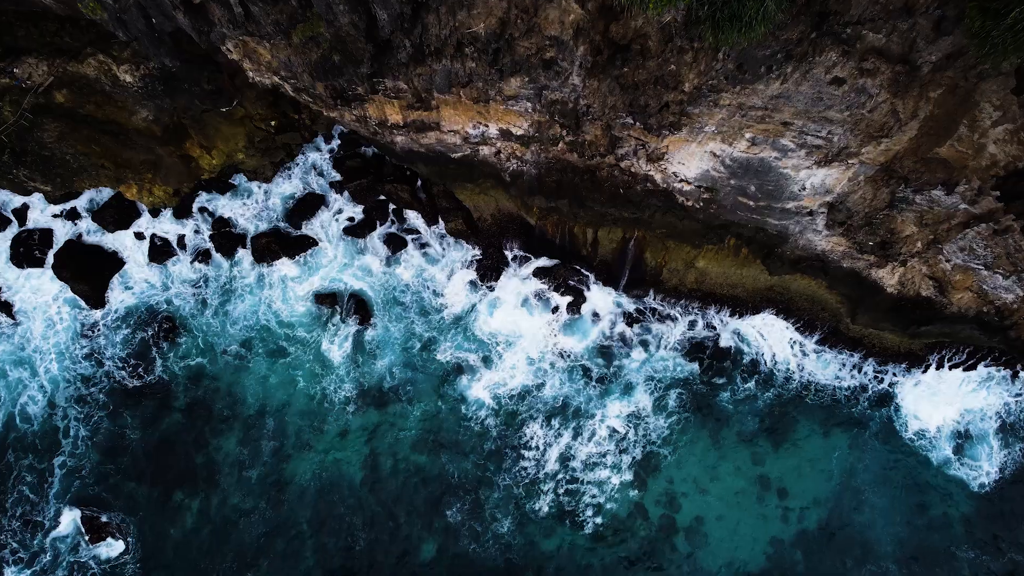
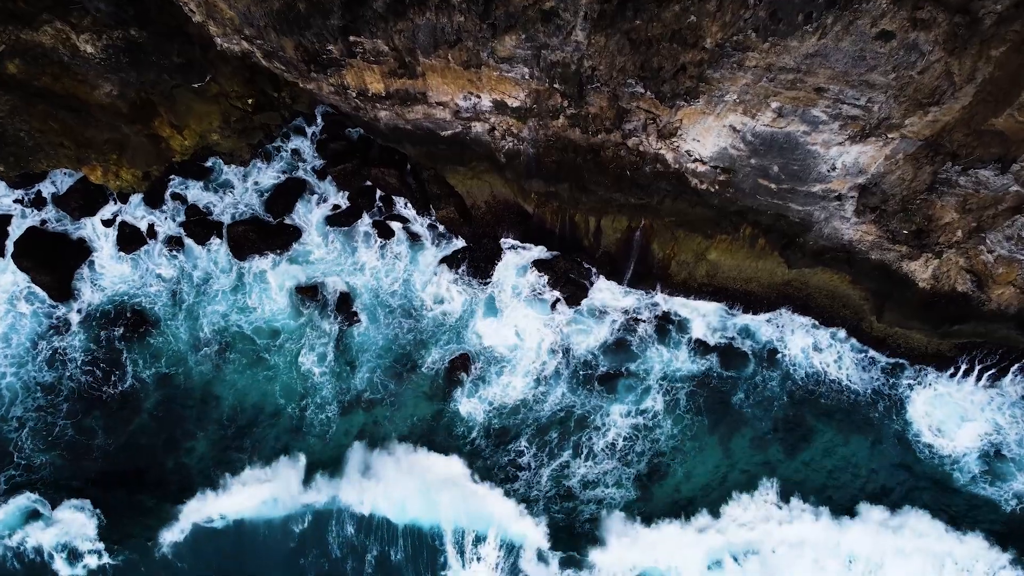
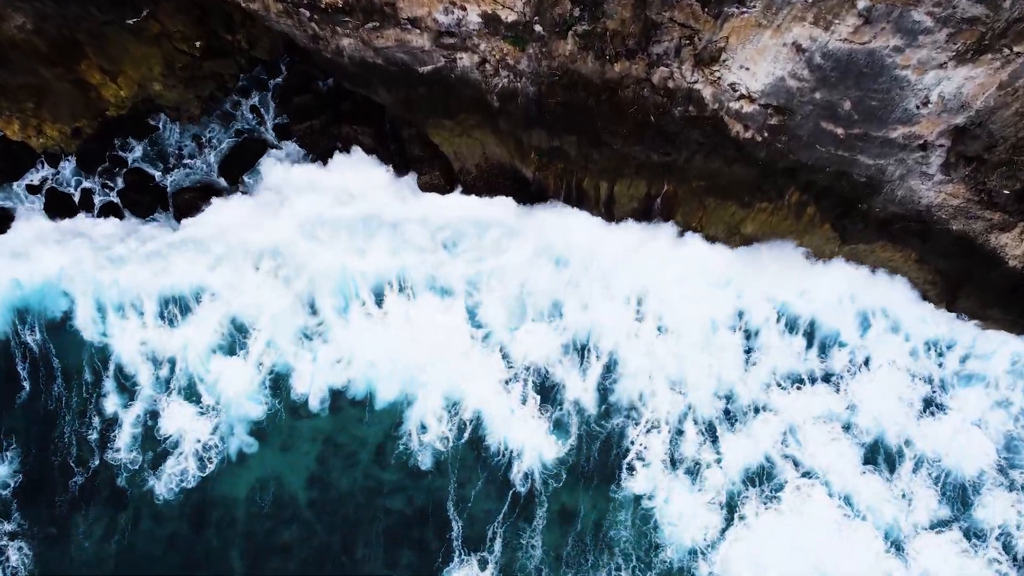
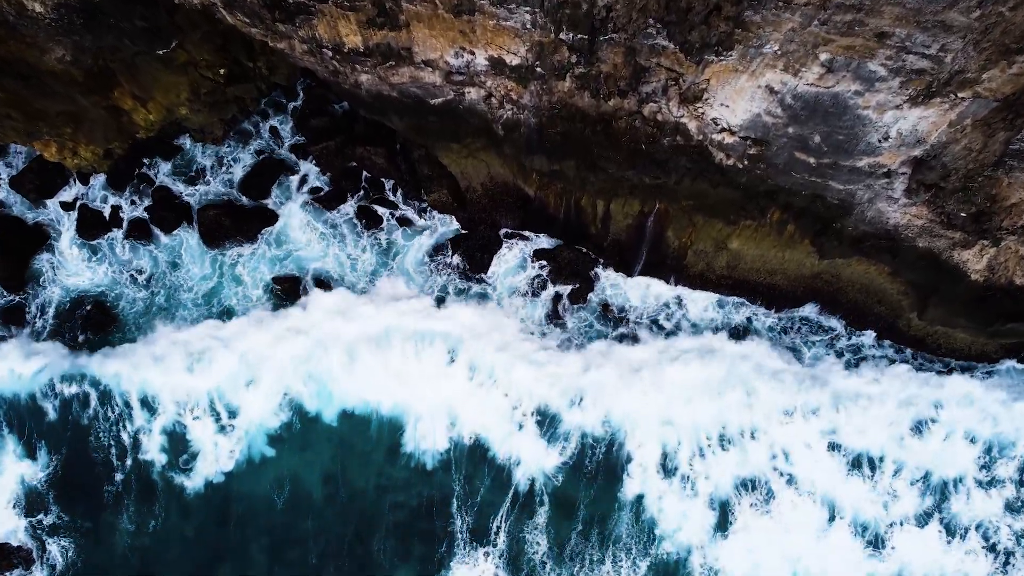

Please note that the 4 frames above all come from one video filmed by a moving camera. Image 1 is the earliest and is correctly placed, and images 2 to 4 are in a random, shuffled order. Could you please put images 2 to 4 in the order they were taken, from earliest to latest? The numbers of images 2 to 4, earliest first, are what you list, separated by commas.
2, 4, 3
